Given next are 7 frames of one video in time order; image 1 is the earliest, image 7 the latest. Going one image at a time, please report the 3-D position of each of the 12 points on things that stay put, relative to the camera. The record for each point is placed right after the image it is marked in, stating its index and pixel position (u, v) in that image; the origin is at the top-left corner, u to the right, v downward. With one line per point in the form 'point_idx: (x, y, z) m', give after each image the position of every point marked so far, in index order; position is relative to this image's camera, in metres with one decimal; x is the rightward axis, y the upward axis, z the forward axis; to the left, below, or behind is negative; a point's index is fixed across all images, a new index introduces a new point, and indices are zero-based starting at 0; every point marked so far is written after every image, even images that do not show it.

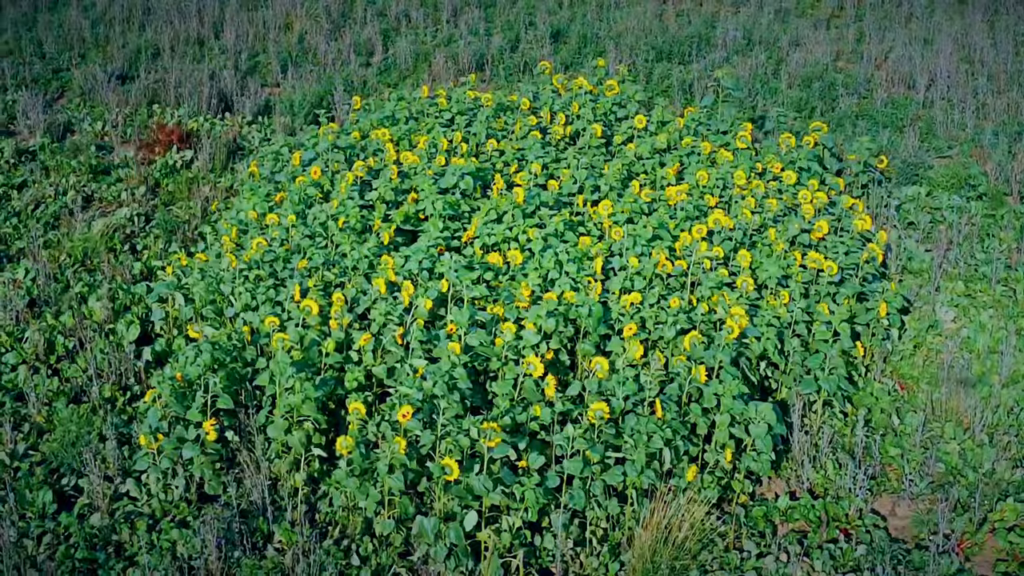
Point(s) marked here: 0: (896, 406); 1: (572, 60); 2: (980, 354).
0: (+1.8, -0.5, +5.0) m
1: (+0.7, +2.3, +9.8) m
2: (+2.4, -0.3, +5.3) m
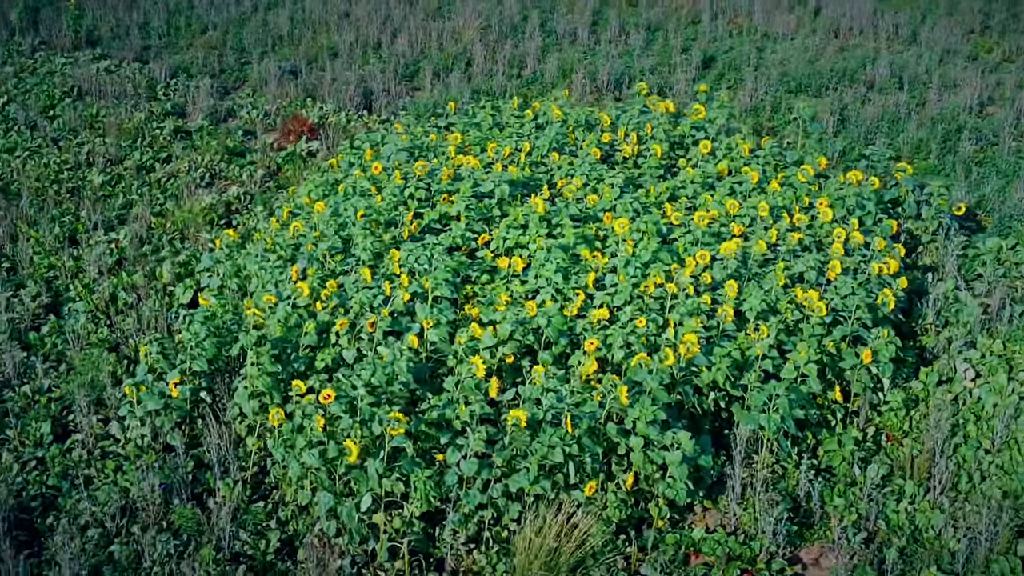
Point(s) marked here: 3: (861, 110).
0: (+1.6, -0.8, +4.6) m
1: (+1.9, +2.0, +9.6) m
2: (+2.2, -0.6, +4.8) m
3: (+2.9, +1.5, +8.4) m
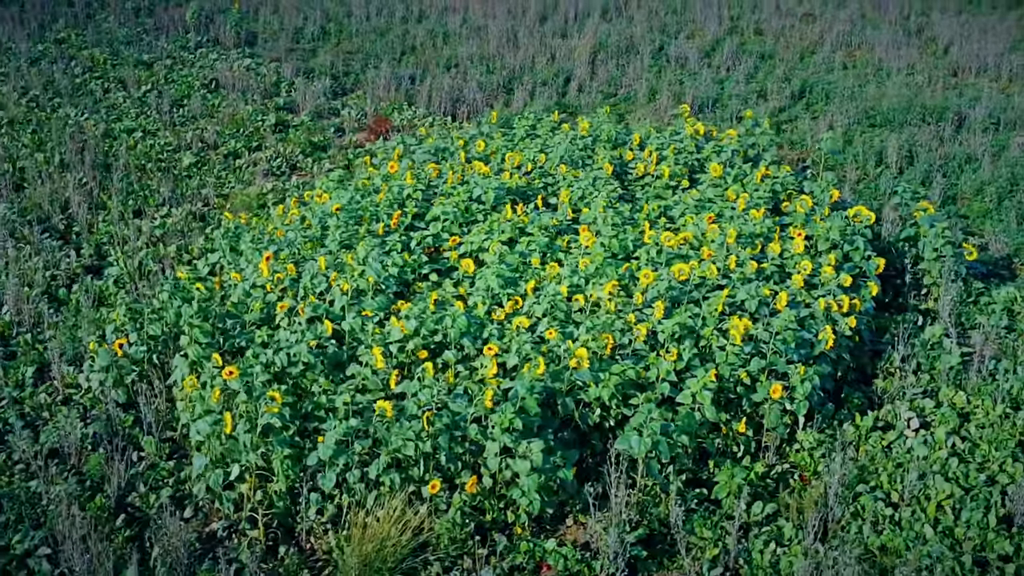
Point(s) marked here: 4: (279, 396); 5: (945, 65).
0: (+1.0, -0.9, +4.4) m
1: (+2.6, +1.6, +9.2) m
2: (+1.7, -0.8, +4.5) m
3: (+3.3, +1.1, +7.9) m
4: (-1.0, -0.5, +4.4) m
5: (+4.4, +2.3, +10.4) m
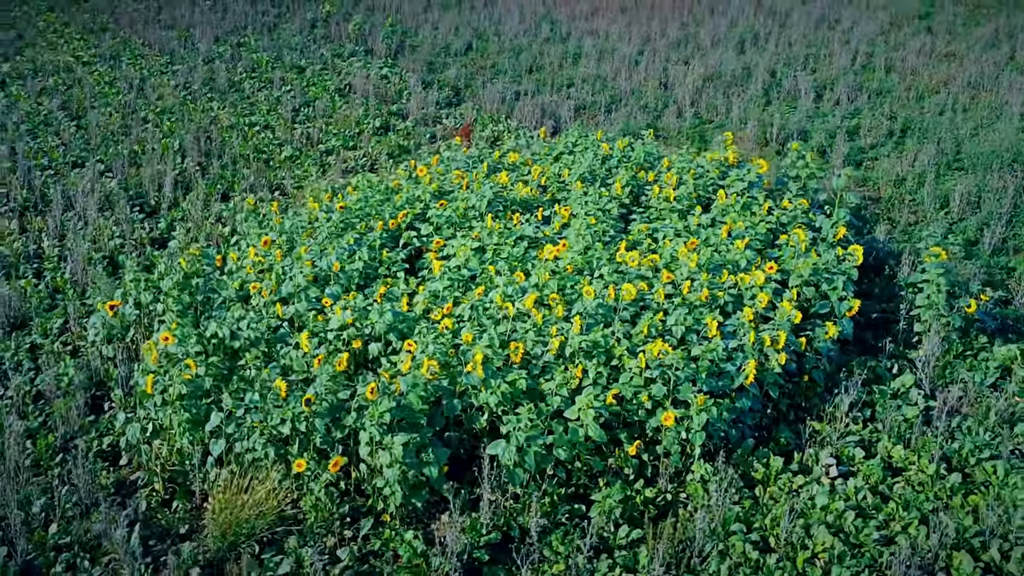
0: (+0.5, -1.0, +4.3) m
1: (+3.2, +1.2, +8.8) m
2: (+1.2, -1.0, +4.2) m
3: (+3.6, +0.7, +7.3) m
4: (-1.4, -0.4, +4.7) m
5: (+5.3, +1.7, +9.5) m
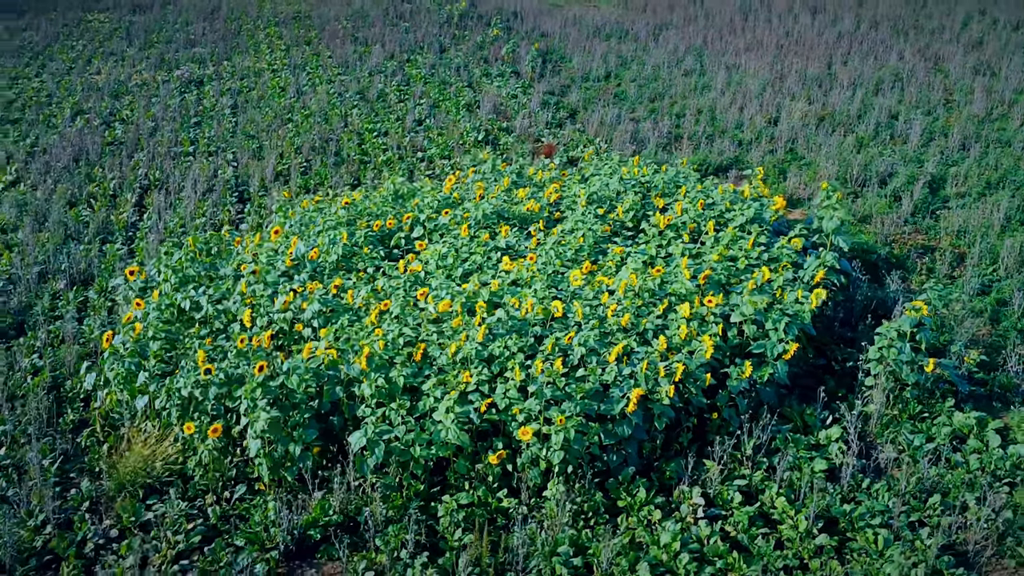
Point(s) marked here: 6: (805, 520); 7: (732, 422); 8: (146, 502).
0: (-0.2, -1.0, +4.3) m
1: (+3.7, +0.7, +8.1) m
2: (+0.5, -1.1, +4.1) m
3: (+3.7, +0.2, +6.6) m
4: (-1.9, -0.2, +5.2) m
5: (+6.0, +0.9, +8.4) m
6: (+1.2, -1.0, +4.2) m
7: (+1.0, -0.6, +4.7) m
8: (-1.7, -0.9, +4.6) m
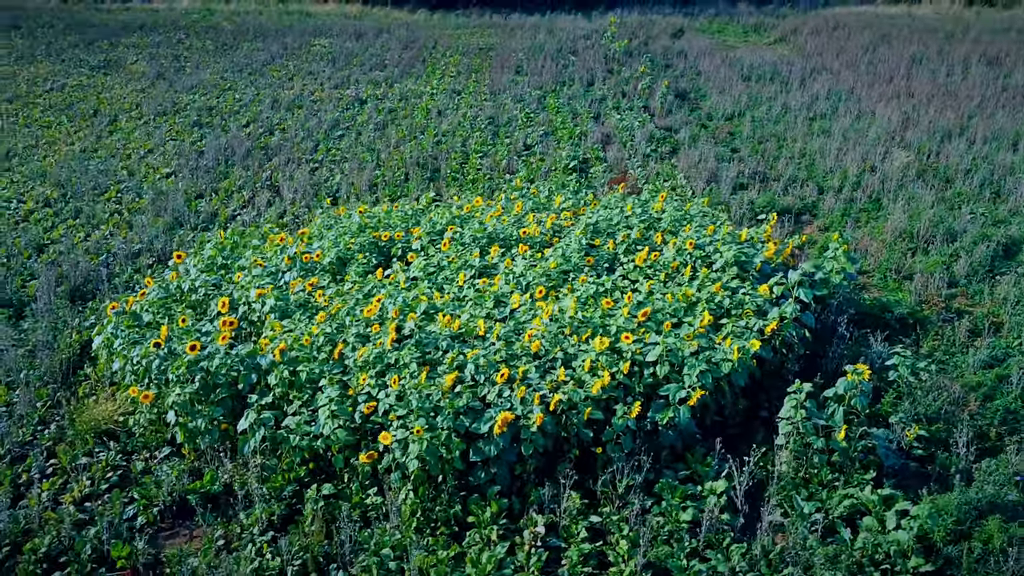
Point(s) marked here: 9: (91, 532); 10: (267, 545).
0: (-0.8, -1.0, +4.5) m
1: (+4.1, +0.1, +7.2) m
2: (-0.3, -1.1, +4.2) m
3: (+3.6, -0.4, +5.7) m
4: (-2.1, -0.1, +5.8) m
5: (+6.4, 0.0, +6.9) m
6: (+0.5, -1.1, +4.1) m
7: (+0.5, -0.8, +4.6) m
8: (-2.2, -0.8, +5.2) m
9: (-1.9, -1.0, +4.6) m
10: (-1.1, -1.1, +4.4) m
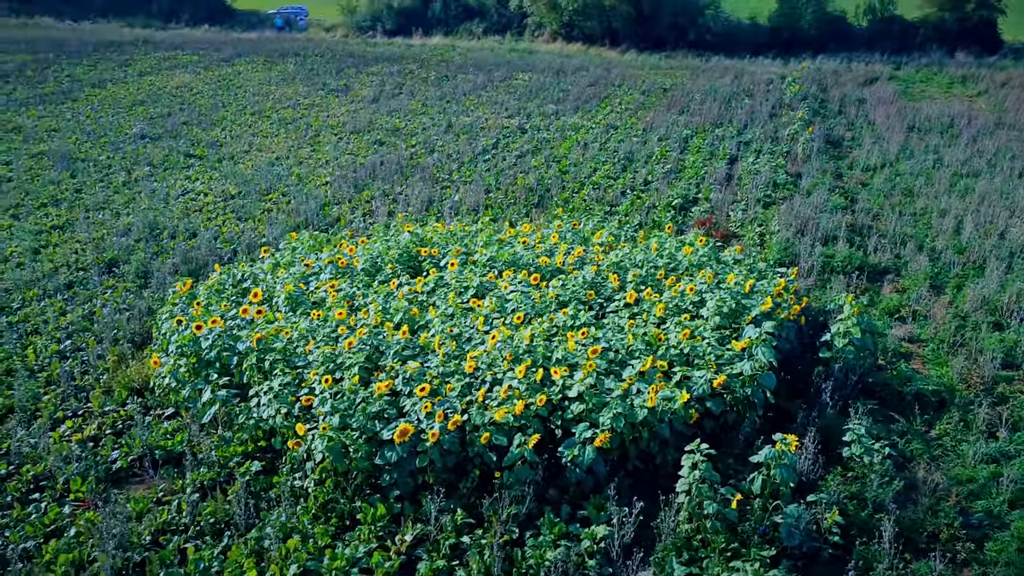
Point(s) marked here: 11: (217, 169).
0: (-1.3, -1.0, +4.9) m
1: (+4.4, -0.6, +5.8) m
2: (-0.9, -1.1, +4.4) m
3: (+3.4, -0.9, +4.6) m
4: (-2.0, 0.0, +6.6) m
5: (+6.4, -0.9, +4.8) m
6: (-0.2, -1.2, +4.0) m
7: (0.0, -0.9, +4.5) m
8: (-2.3, -0.7, +6.0) m
9: (-2.3, -0.9, +5.3) m
10: (-1.5, -1.0, +4.8) m
11: (-2.8, +1.1, +9.7) m
